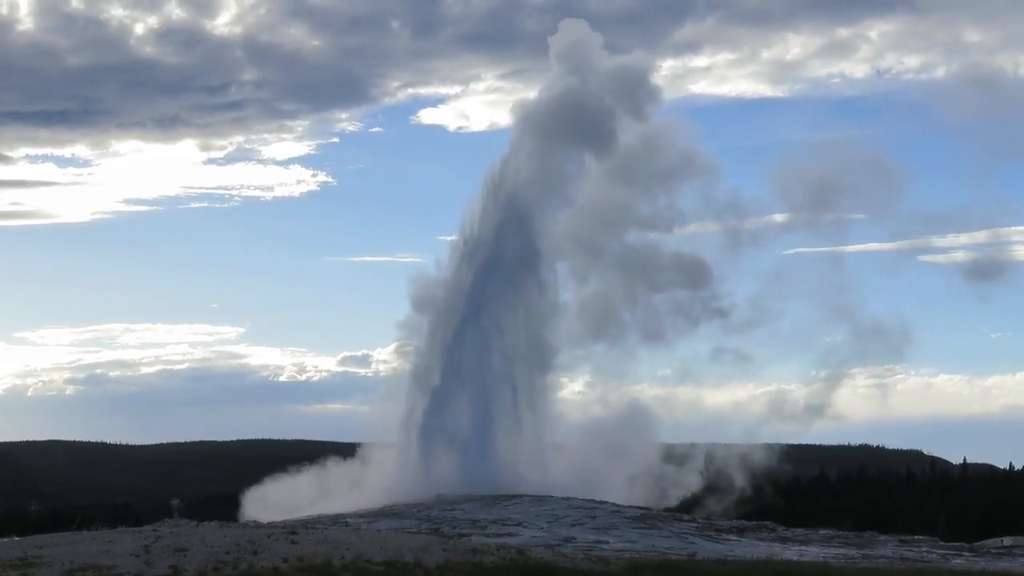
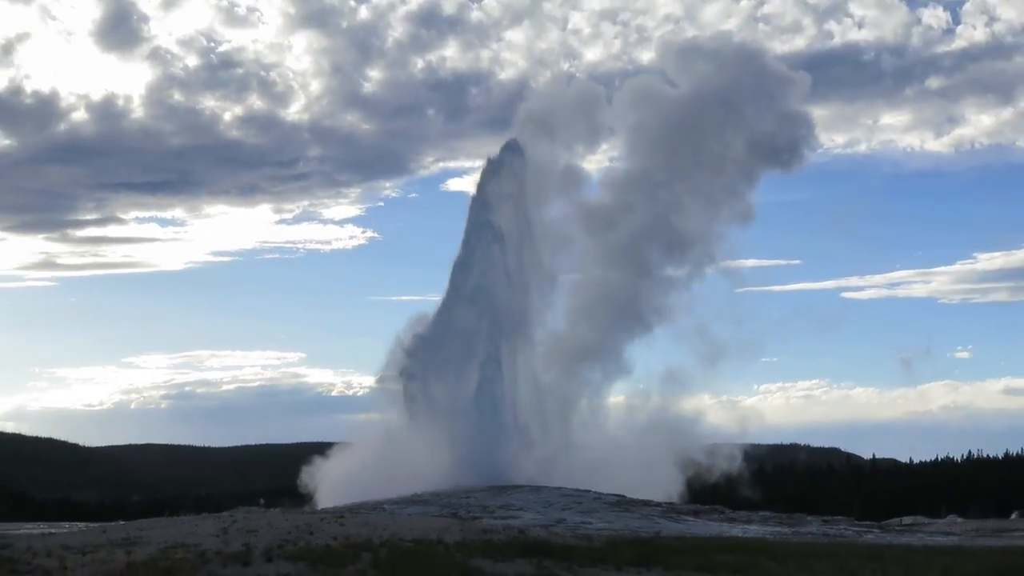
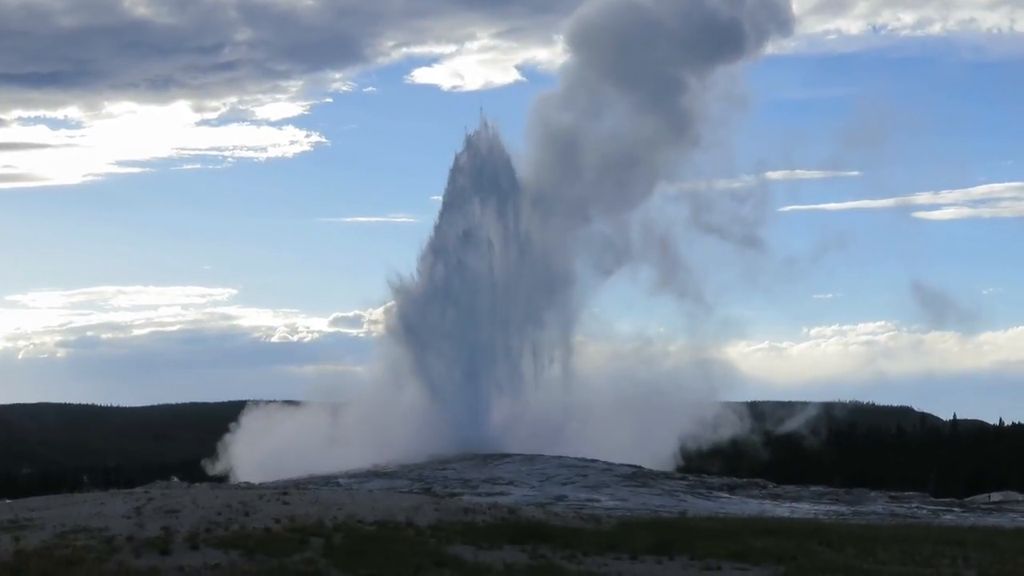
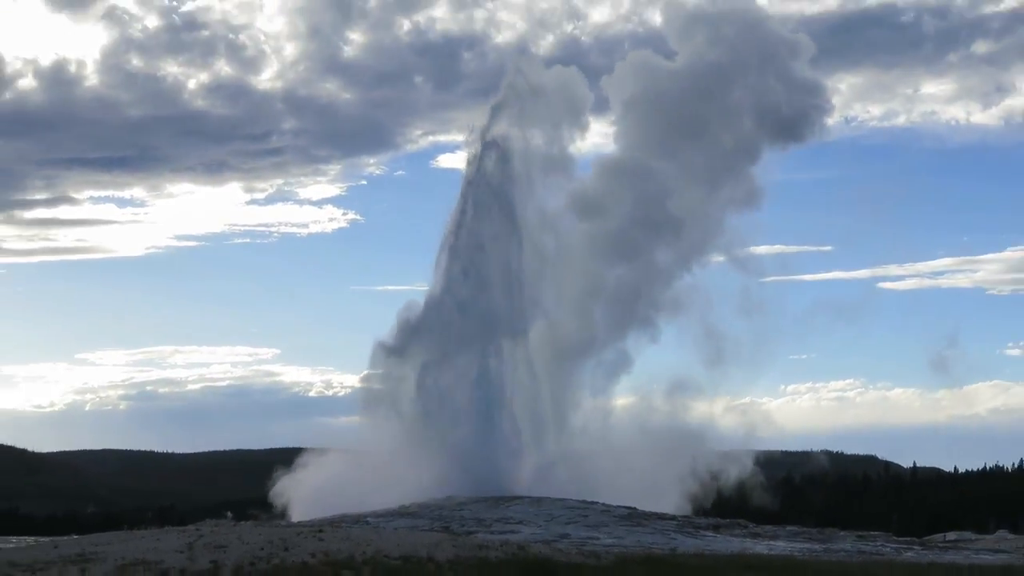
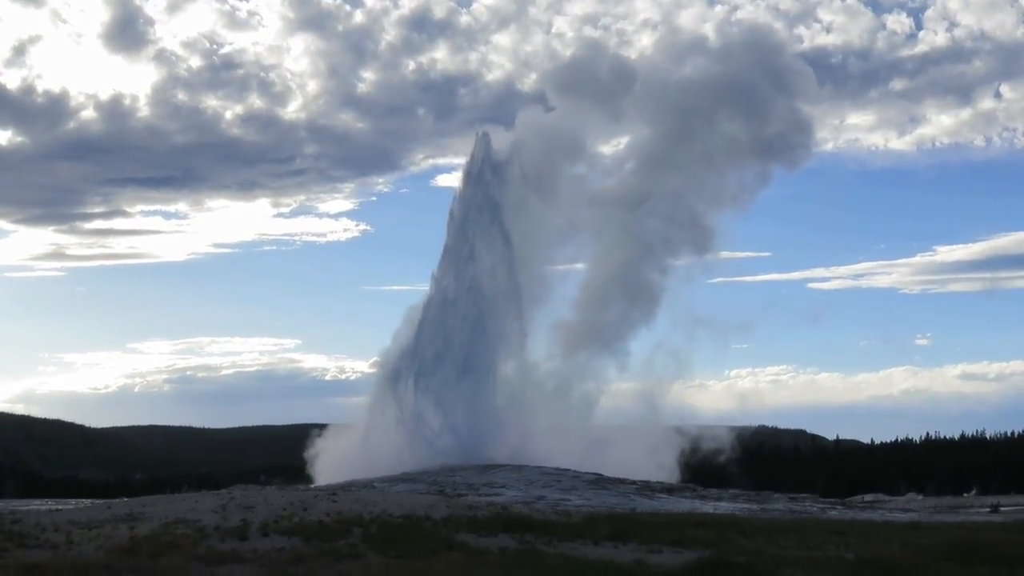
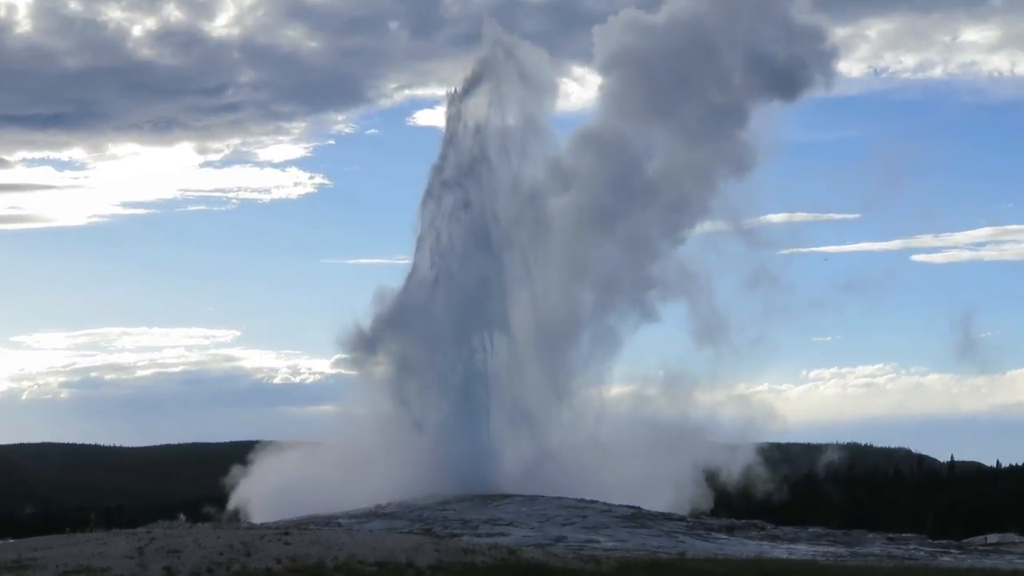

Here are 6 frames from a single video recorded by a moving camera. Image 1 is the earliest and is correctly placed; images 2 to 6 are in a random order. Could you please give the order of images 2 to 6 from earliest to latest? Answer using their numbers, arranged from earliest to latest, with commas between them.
3, 6, 4, 2, 5
